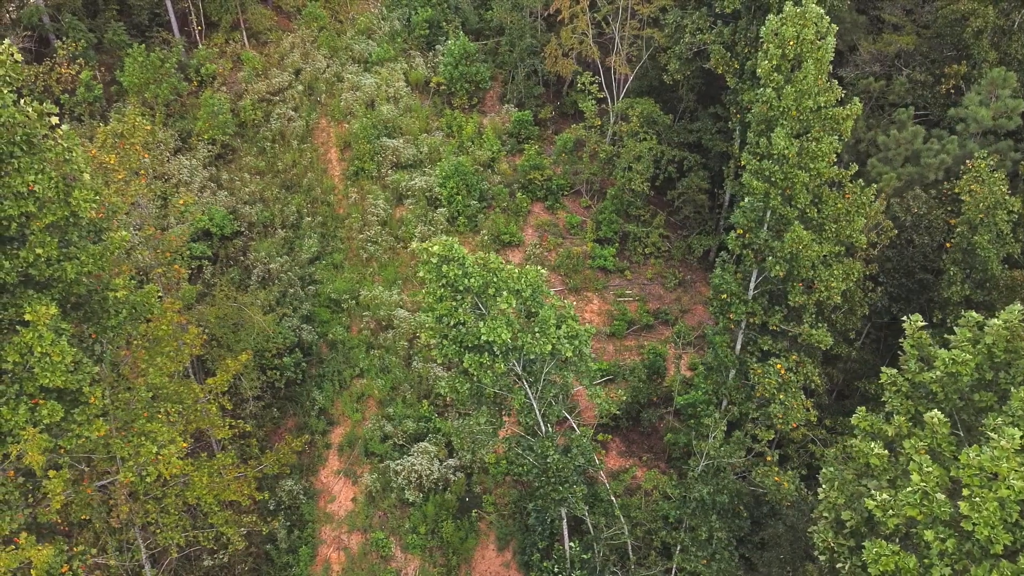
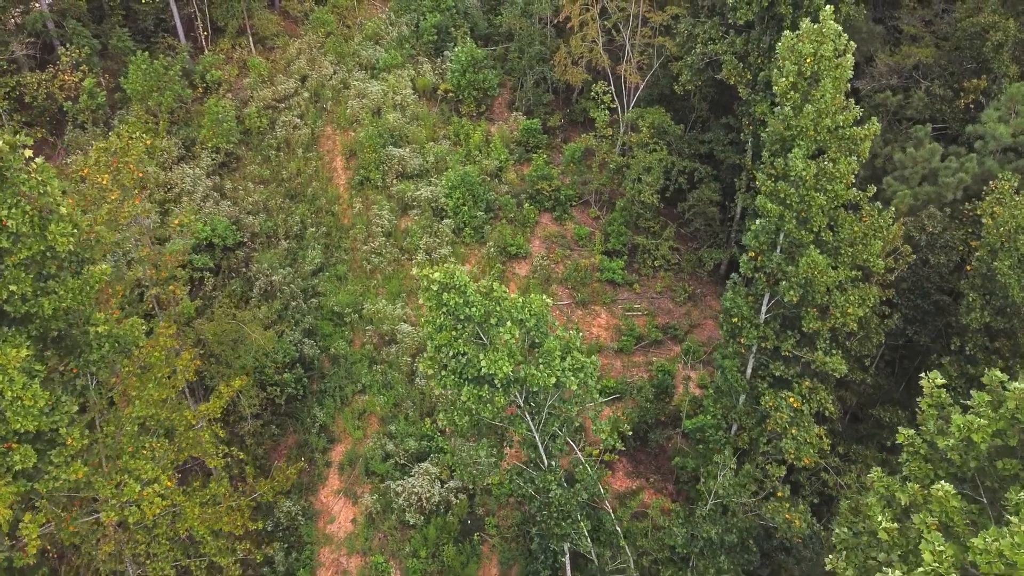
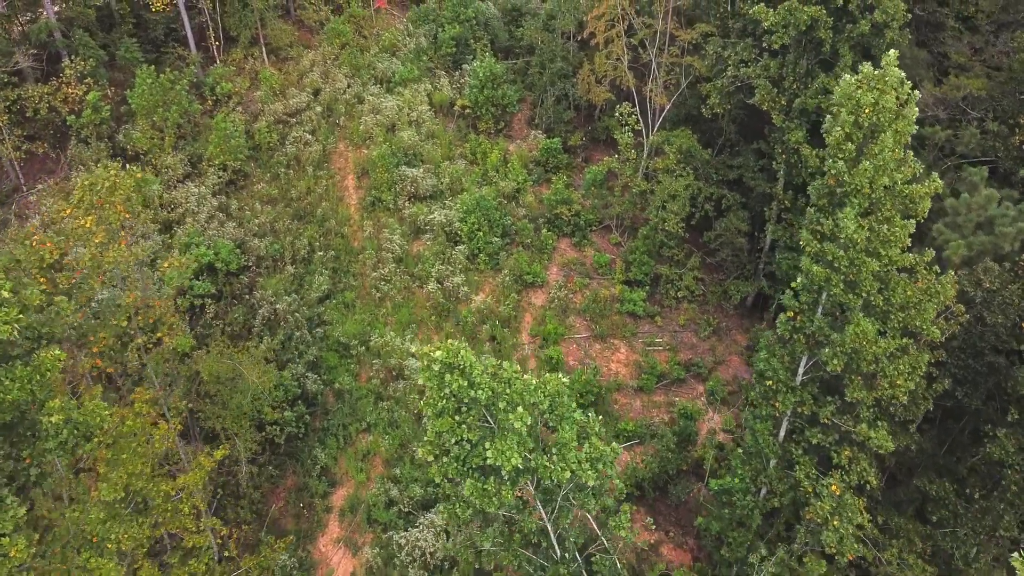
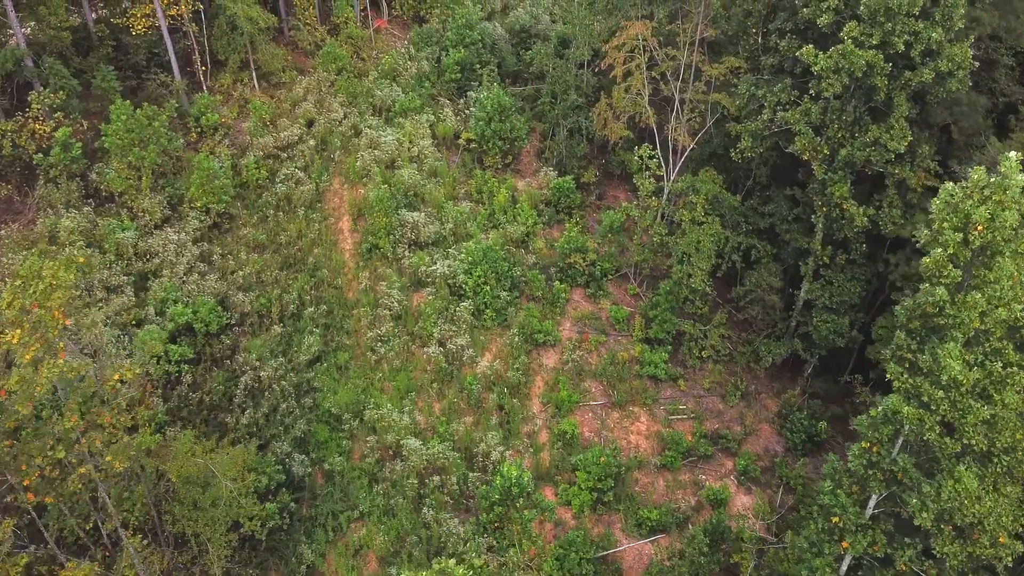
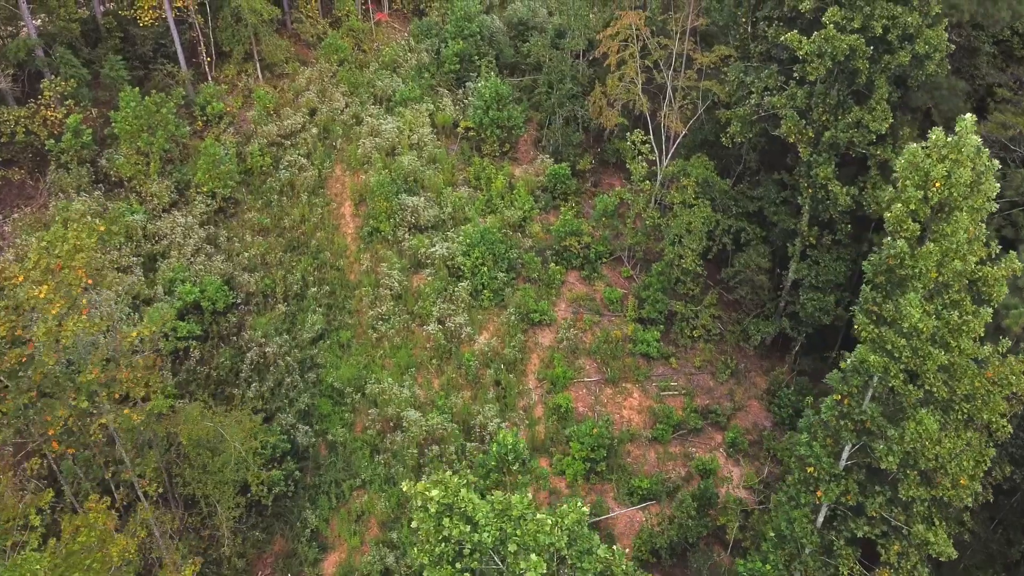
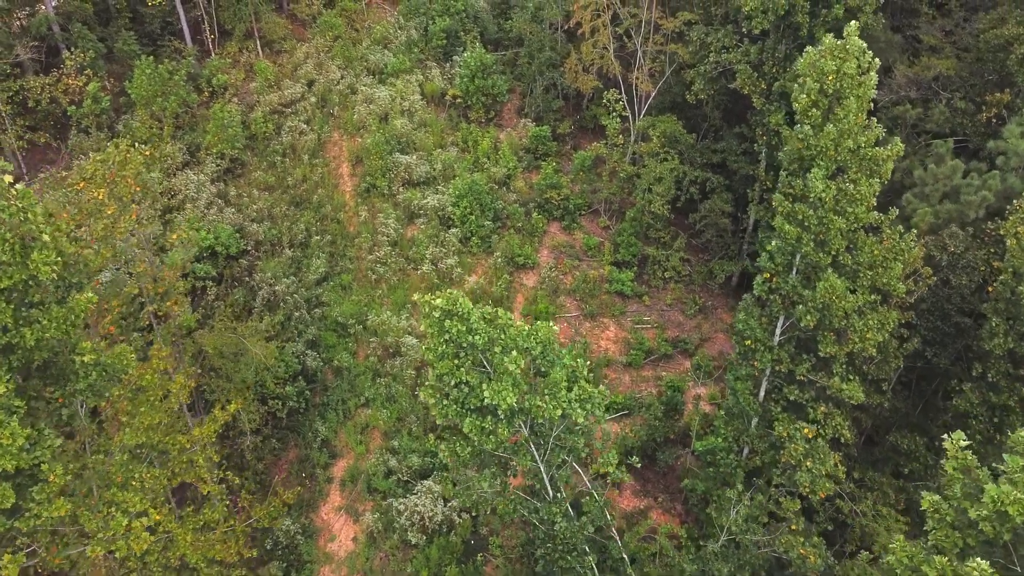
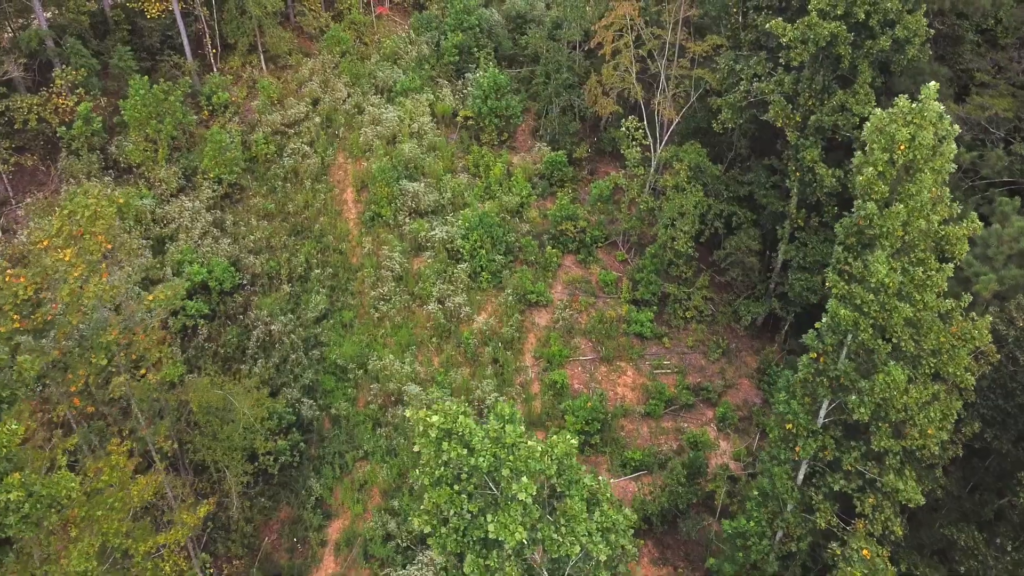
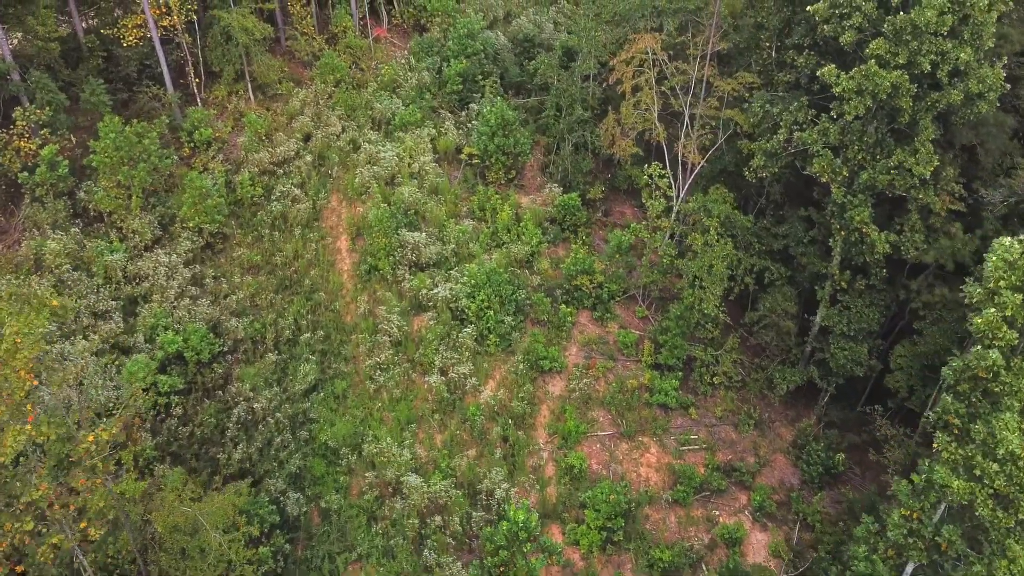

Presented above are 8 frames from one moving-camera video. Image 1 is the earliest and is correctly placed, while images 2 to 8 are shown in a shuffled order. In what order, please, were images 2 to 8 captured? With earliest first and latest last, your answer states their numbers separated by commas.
2, 6, 3, 7, 5, 4, 8
